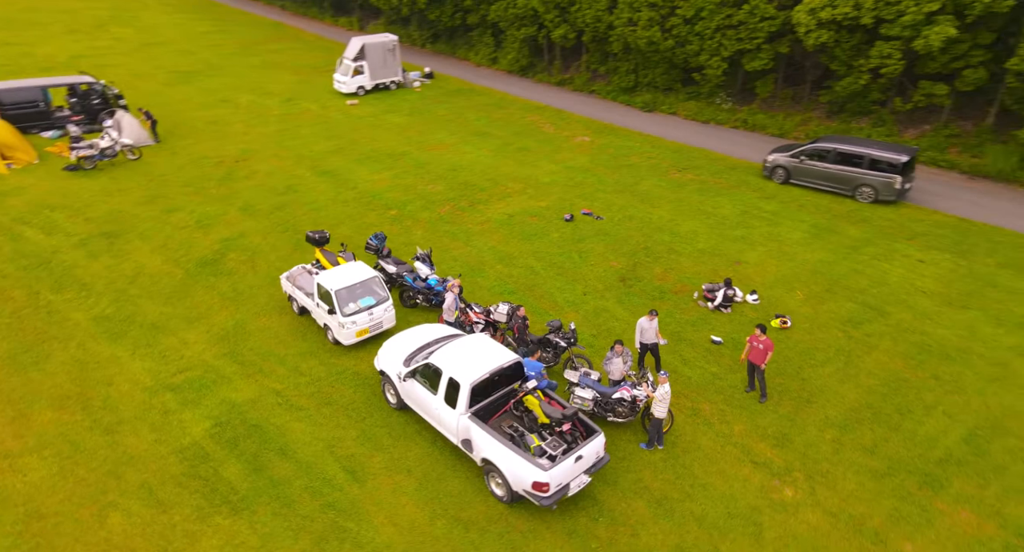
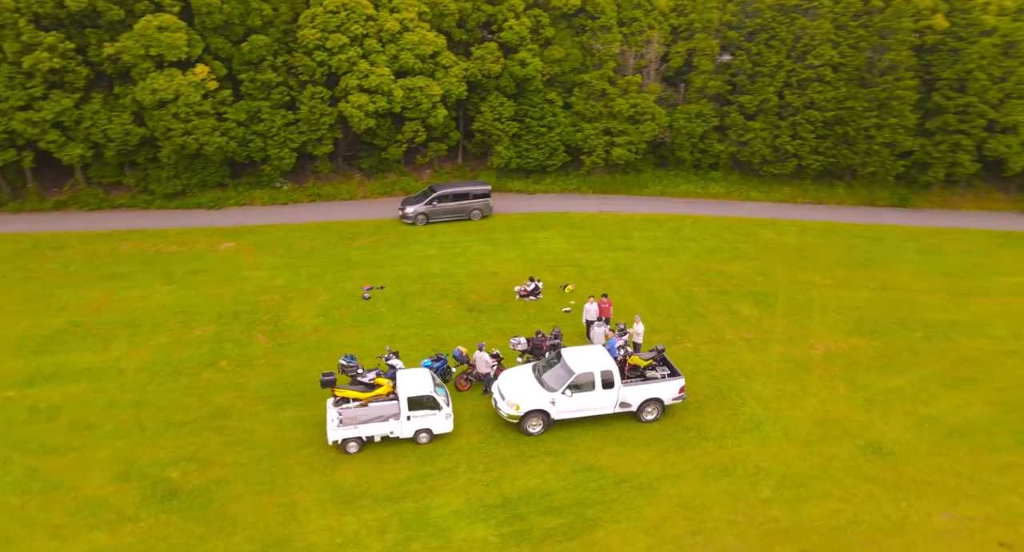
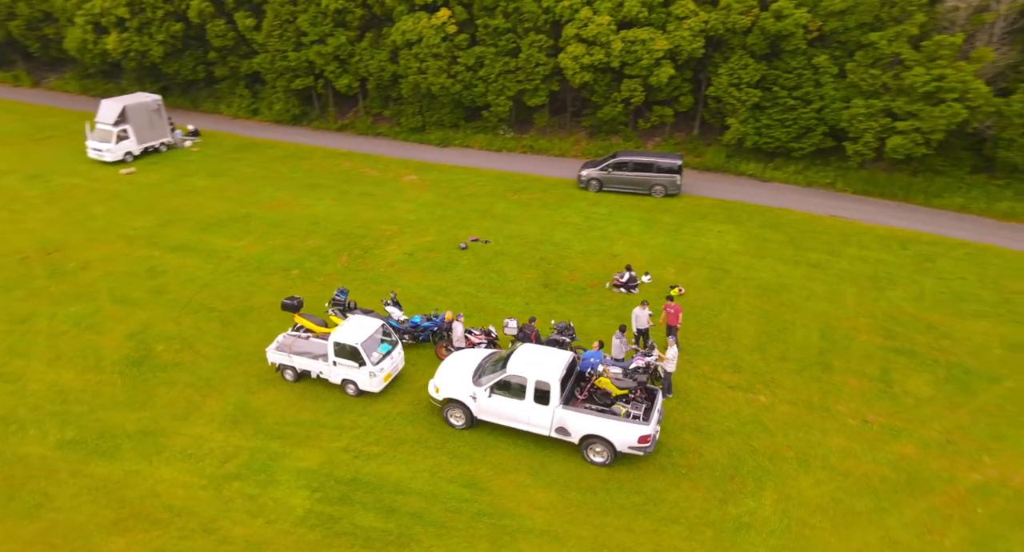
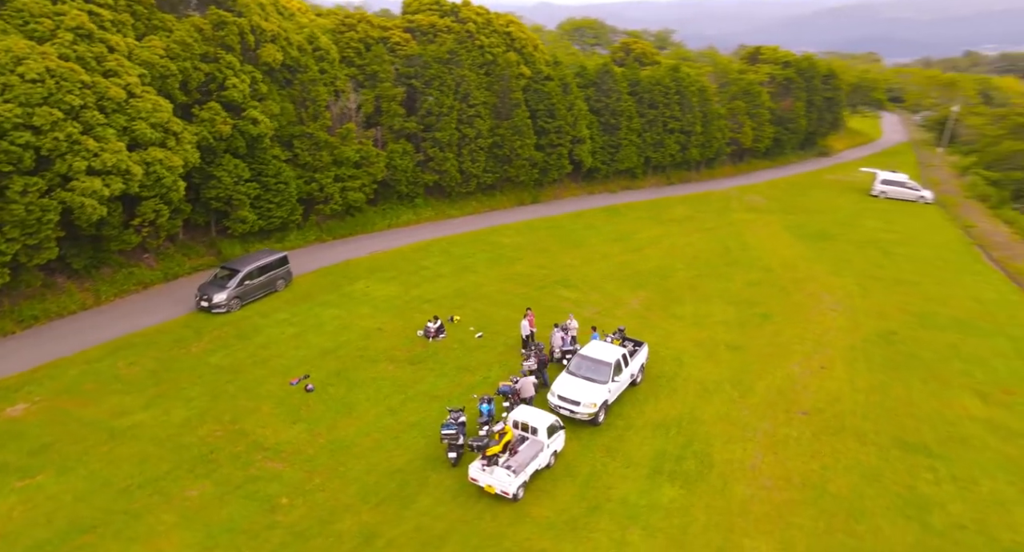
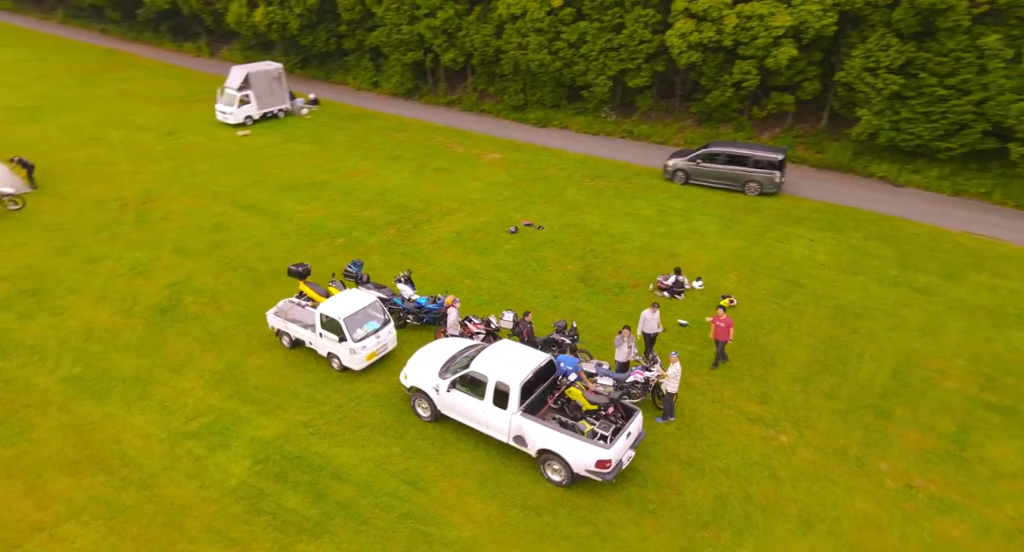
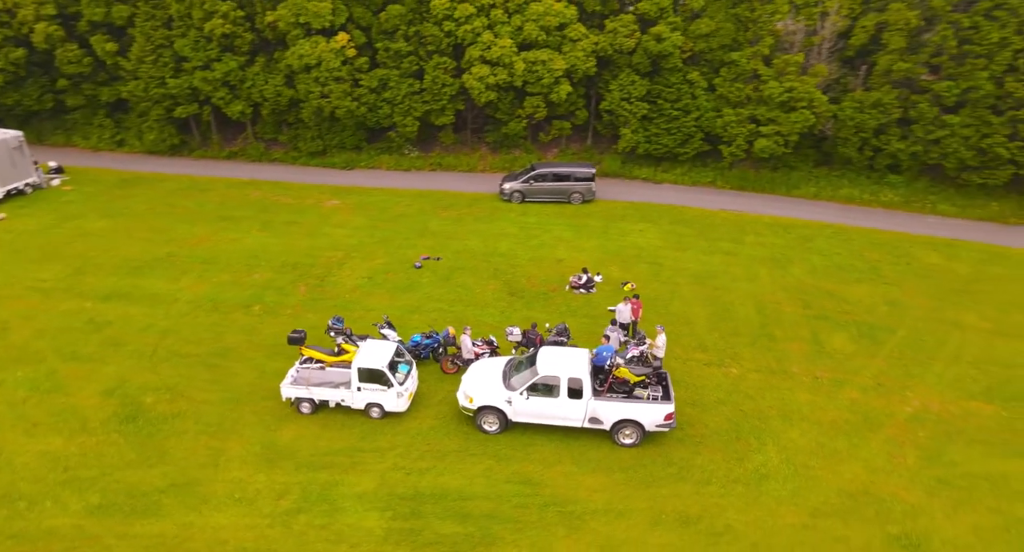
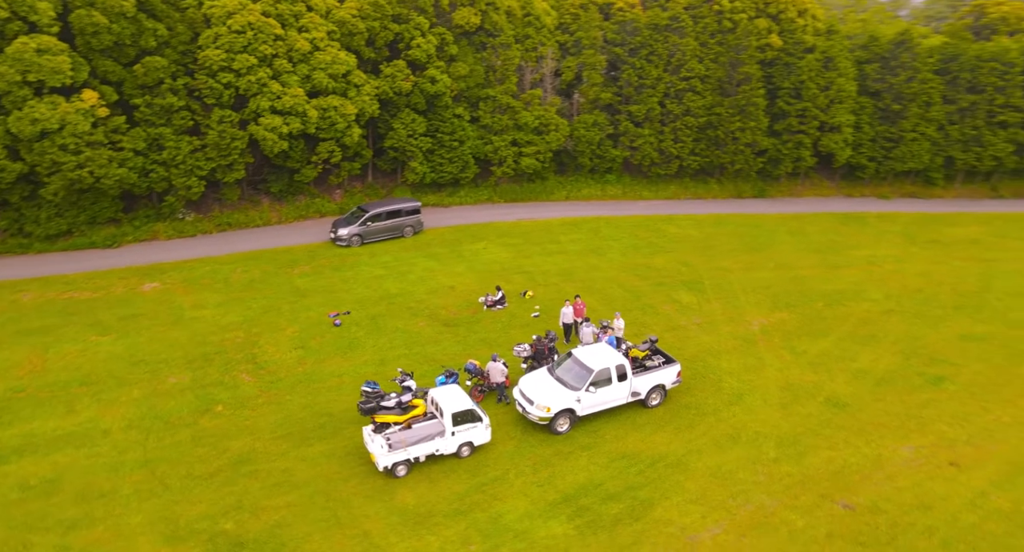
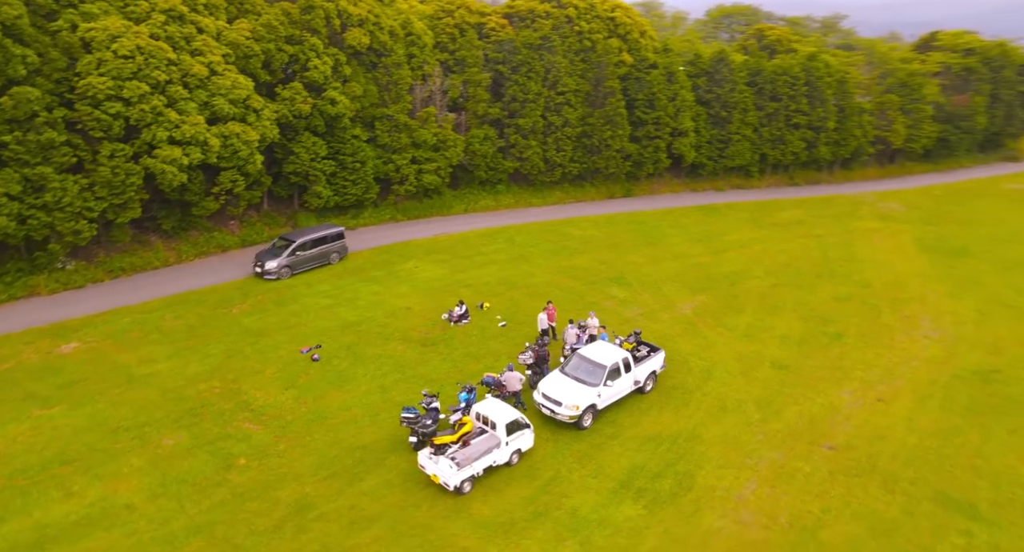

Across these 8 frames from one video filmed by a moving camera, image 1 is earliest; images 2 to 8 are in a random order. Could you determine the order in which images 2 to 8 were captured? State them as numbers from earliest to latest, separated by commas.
5, 3, 6, 2, 7, 8, 4
